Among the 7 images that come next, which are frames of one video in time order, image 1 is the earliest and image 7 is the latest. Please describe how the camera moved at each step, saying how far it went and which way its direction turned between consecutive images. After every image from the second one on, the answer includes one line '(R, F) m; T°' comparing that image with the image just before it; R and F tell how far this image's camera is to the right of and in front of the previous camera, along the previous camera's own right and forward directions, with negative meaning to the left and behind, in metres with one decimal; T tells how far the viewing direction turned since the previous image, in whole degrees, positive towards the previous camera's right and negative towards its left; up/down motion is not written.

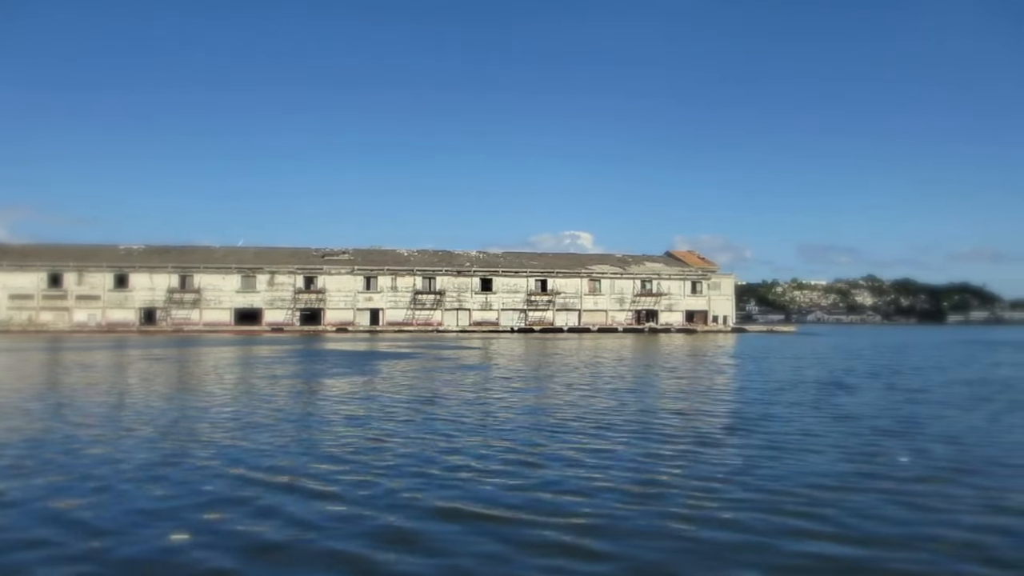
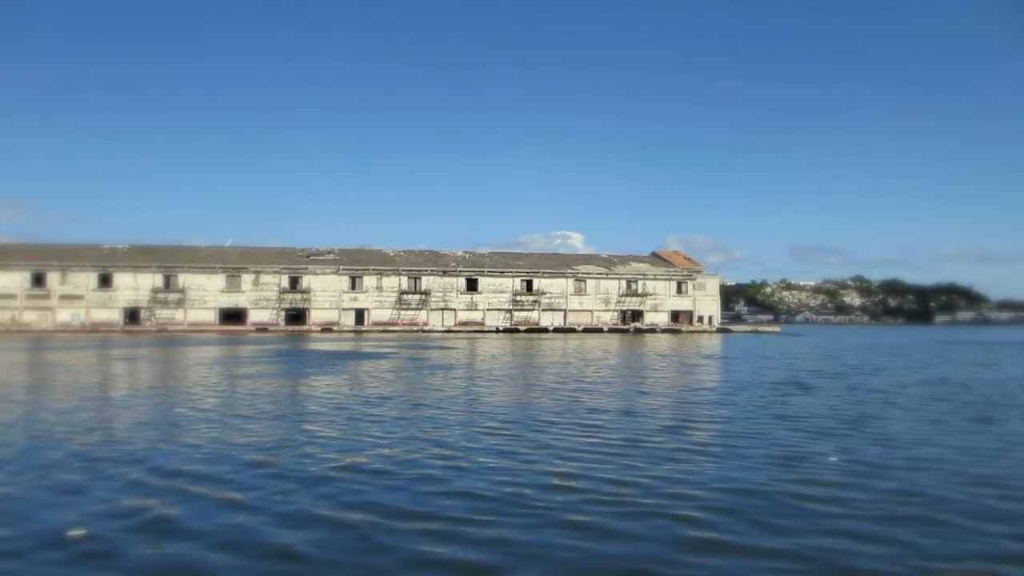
(+0.6, -0.1) m; 0°
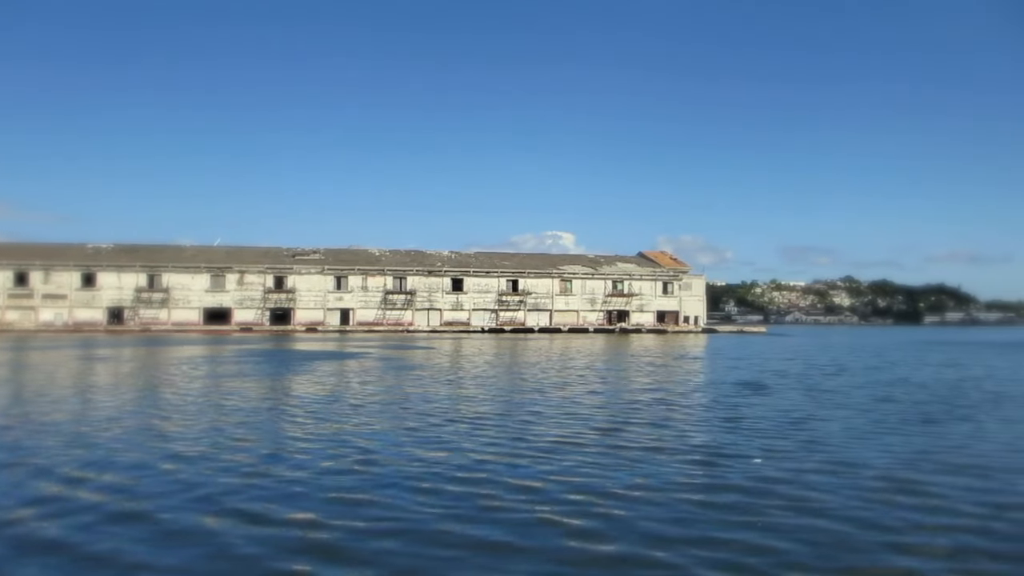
(+0.7, 0.0) m; 0°
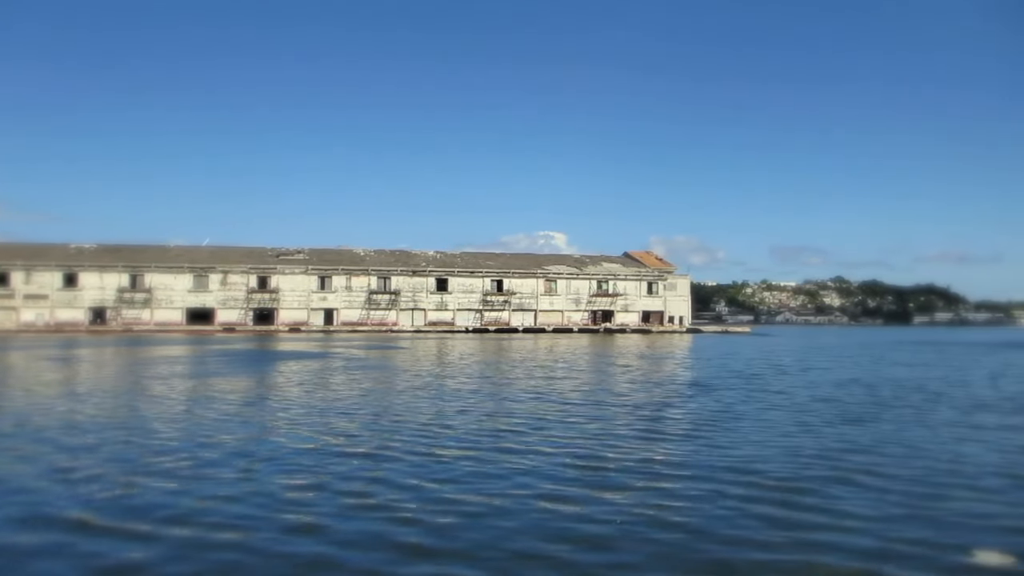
(+0.9, +0.1) m; 0°
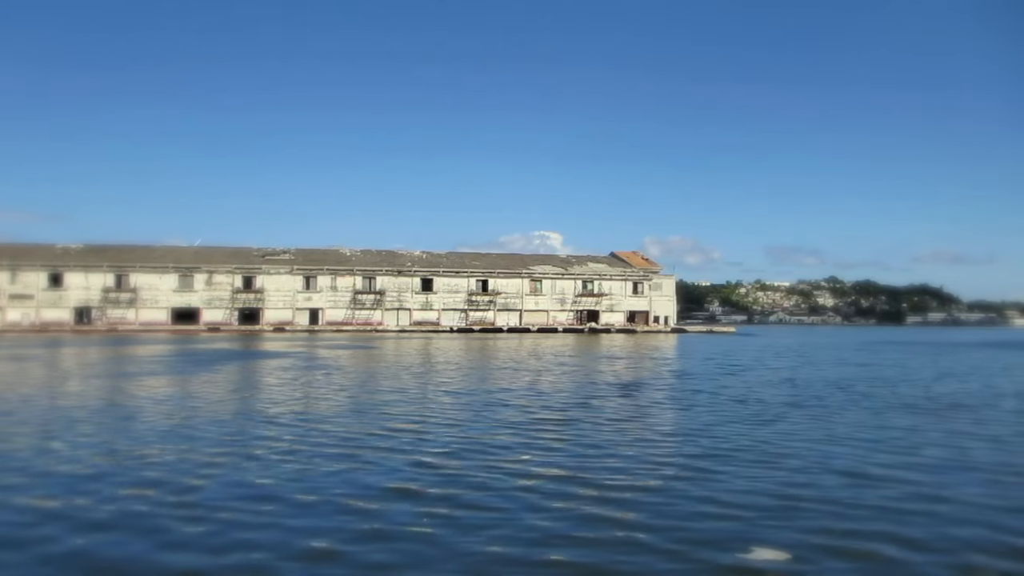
(+1.3, -0.1) m; 0°
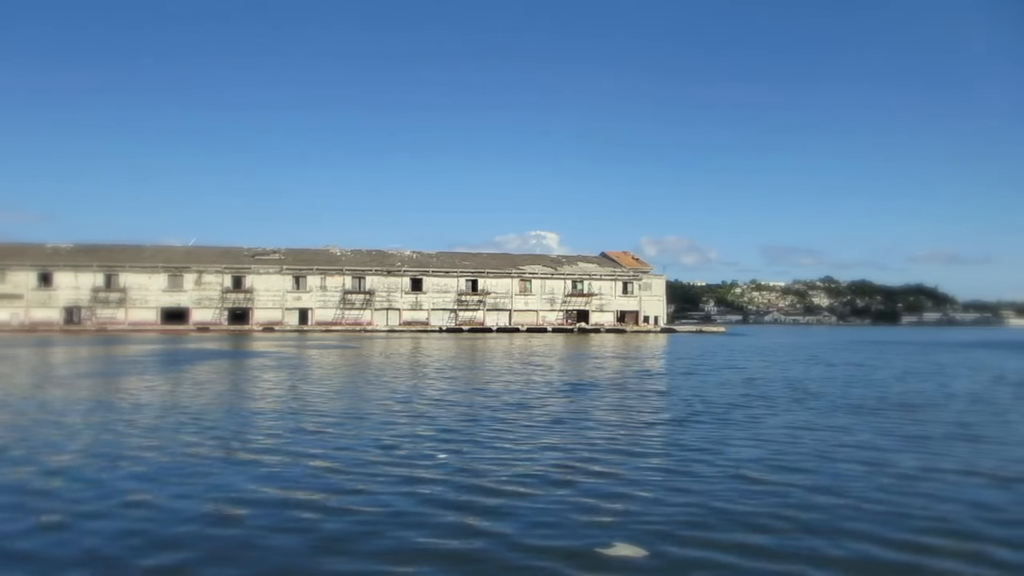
(+0.9, -0.1) m; 0°
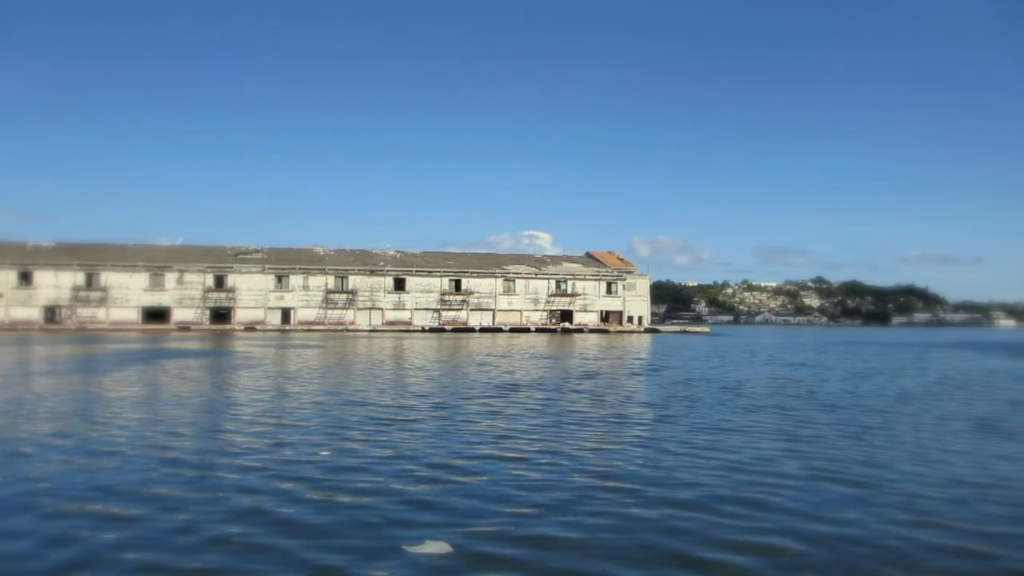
(+1.2, +0.1) m; 0°
